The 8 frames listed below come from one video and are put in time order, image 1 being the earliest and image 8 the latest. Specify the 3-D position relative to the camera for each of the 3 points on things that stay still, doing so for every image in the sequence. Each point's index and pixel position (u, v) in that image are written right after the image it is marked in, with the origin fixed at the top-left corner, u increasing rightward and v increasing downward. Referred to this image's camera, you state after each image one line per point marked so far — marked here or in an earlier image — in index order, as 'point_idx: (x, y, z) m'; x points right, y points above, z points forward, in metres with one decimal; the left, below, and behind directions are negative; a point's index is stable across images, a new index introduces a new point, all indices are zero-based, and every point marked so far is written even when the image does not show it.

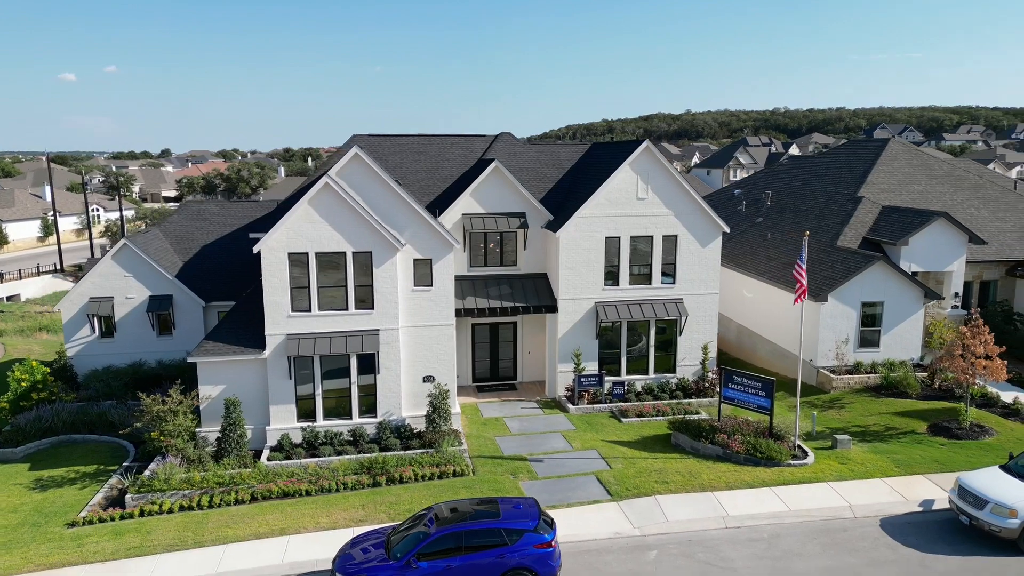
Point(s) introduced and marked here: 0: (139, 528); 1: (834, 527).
0: (-8.7, -5.7, +17.7) m
1: (+7.2, -5.3, +16.6) m
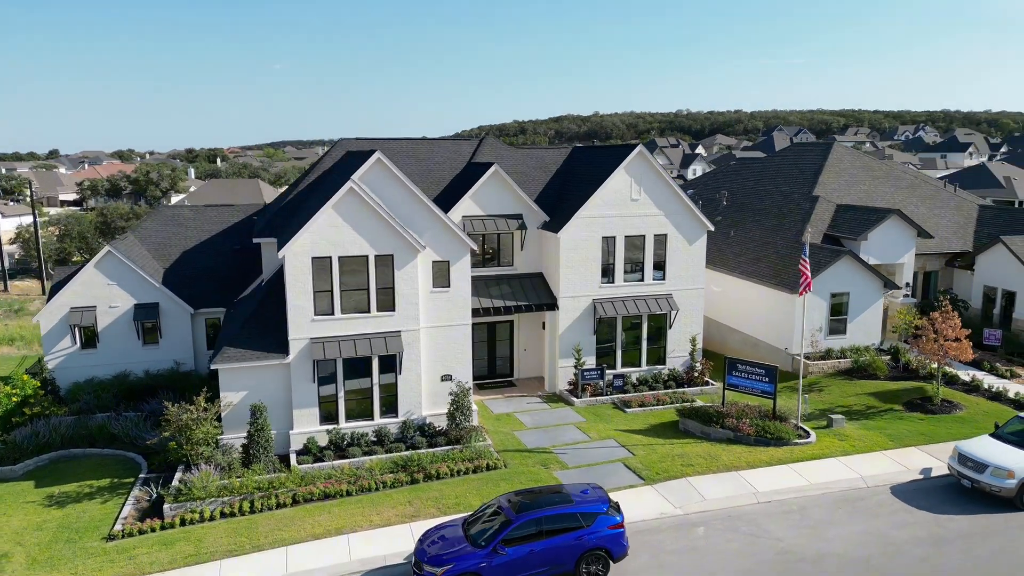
0: (-7.5, -5.8, +17.6) m
1: (+8.4, -5.1, +18.4) m
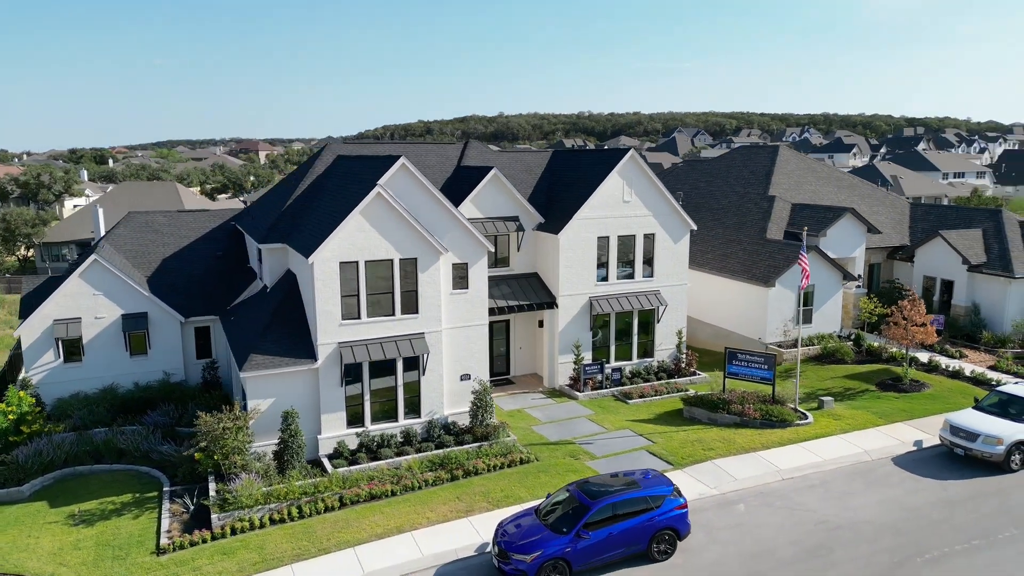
0: (-6.1, -6.0, +17.5) m
1: (+9.6, -4.9, +20.3) m
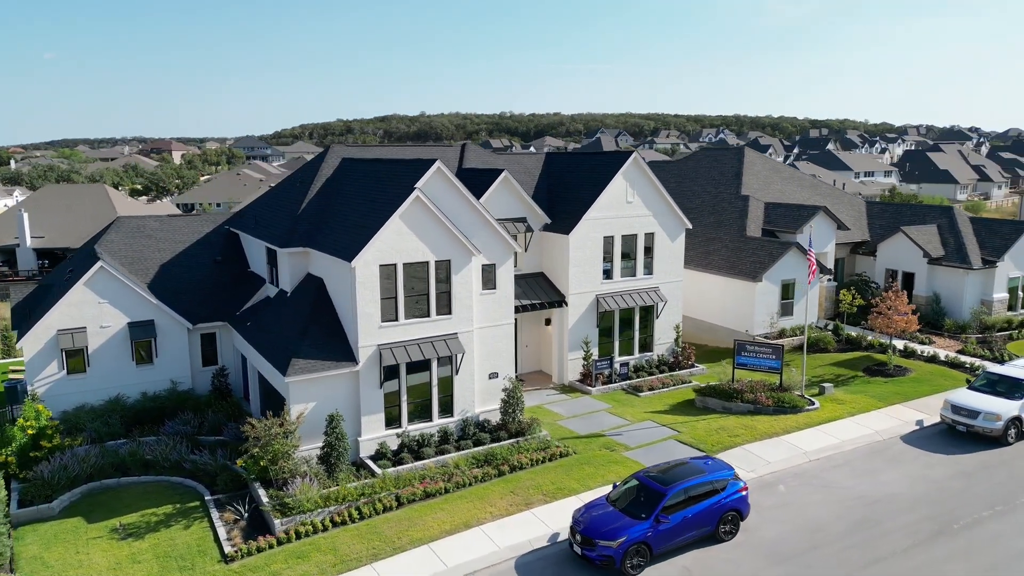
0: (-4.5, -6.1, +17.6) m
1: (+10.8, -4.6, +22.0) m
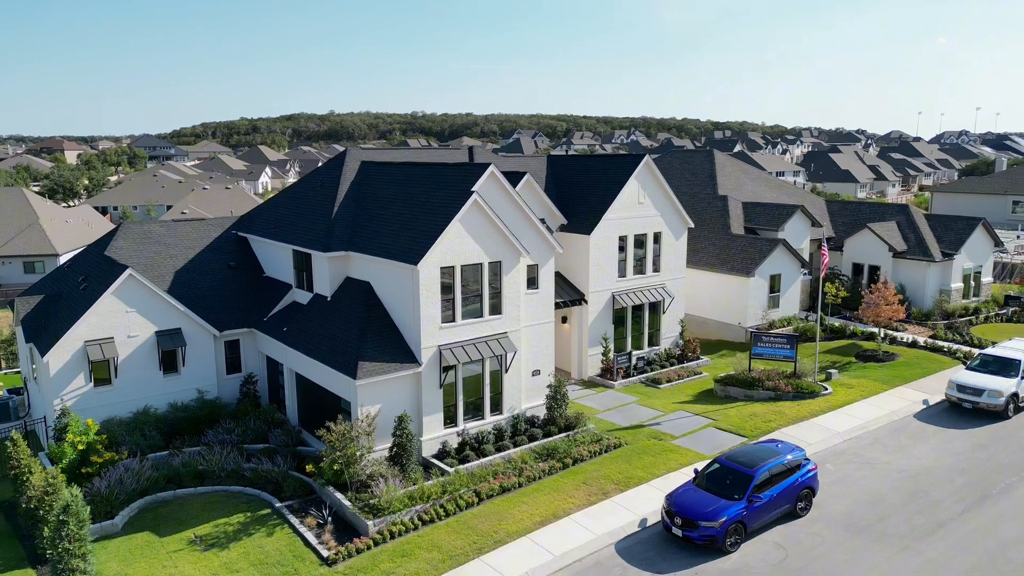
0: (-2.2, -6.1, +17.9) m
1: (+12.4, -4.4, +24.1) m
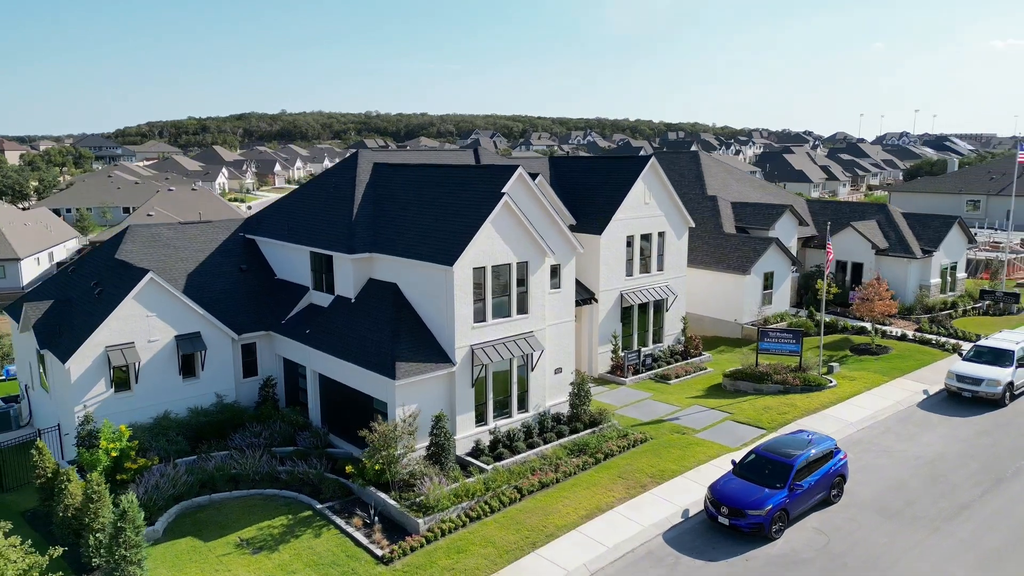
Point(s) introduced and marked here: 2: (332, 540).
0: (-0.9, -6.1, +18.2) m
1: (+13.3, -4.2, +25.3) m
2: (-4.5, -6.3, +18.8) m
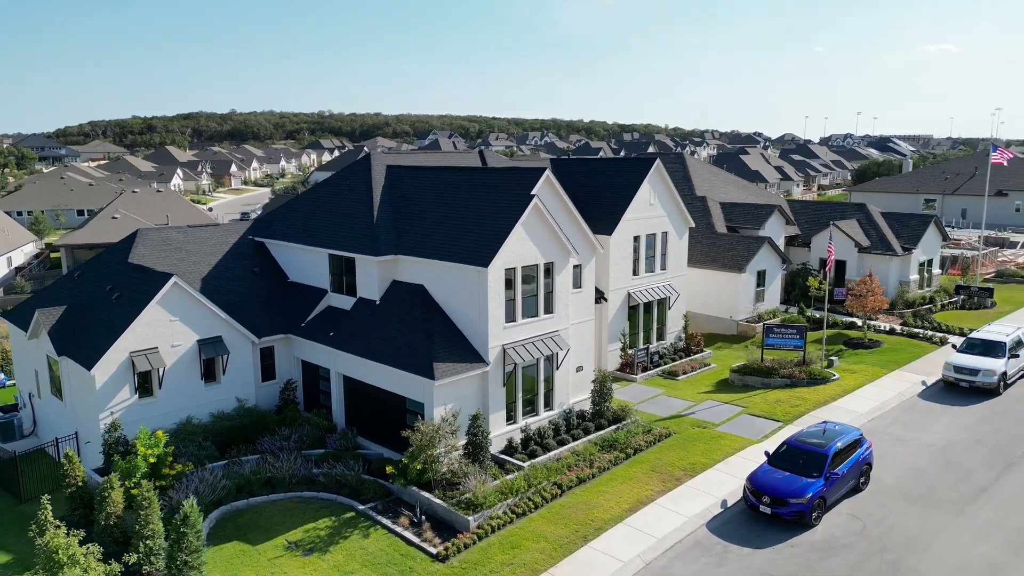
0: (+0.3, -6.2, +18.5) m
1: (+14.0, -4.1, +26.5) m
2: (-3.3, -6.4, +18.9) m
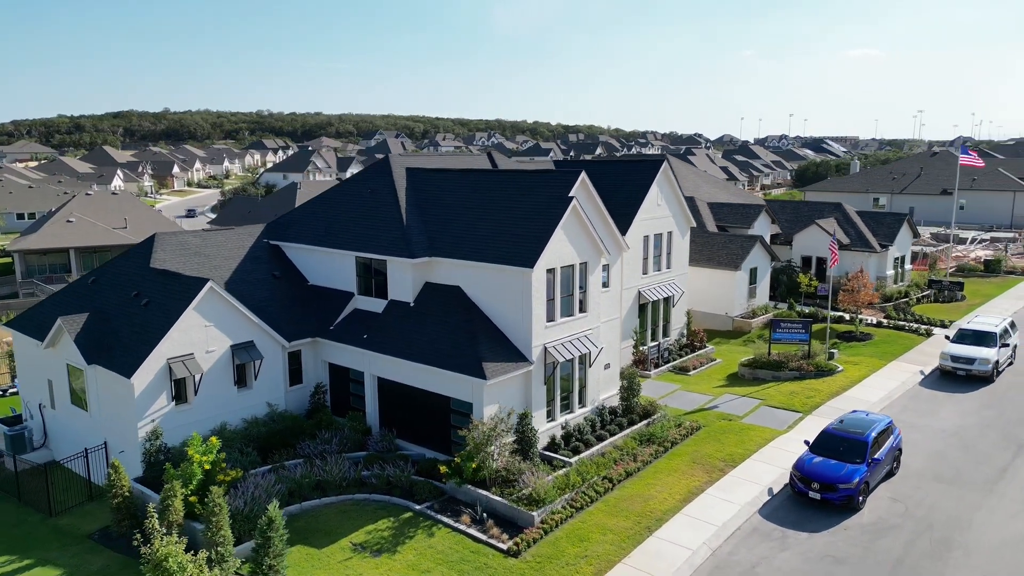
0: (+2.0, -6.1, +19.1) m
1: (+15.0, -3.9, +28.1) m
2: (-1.6, -6.4, +19.2) m
